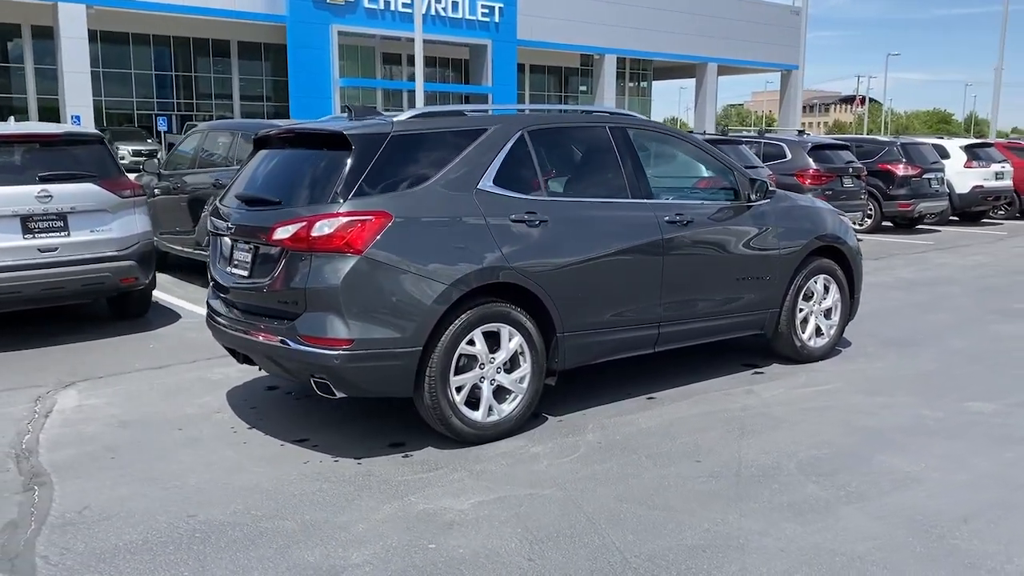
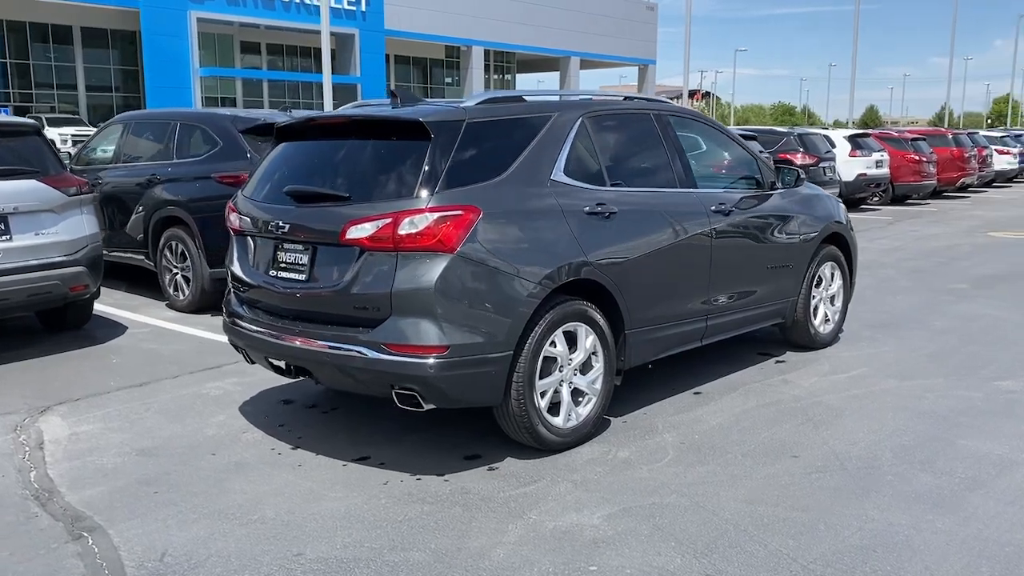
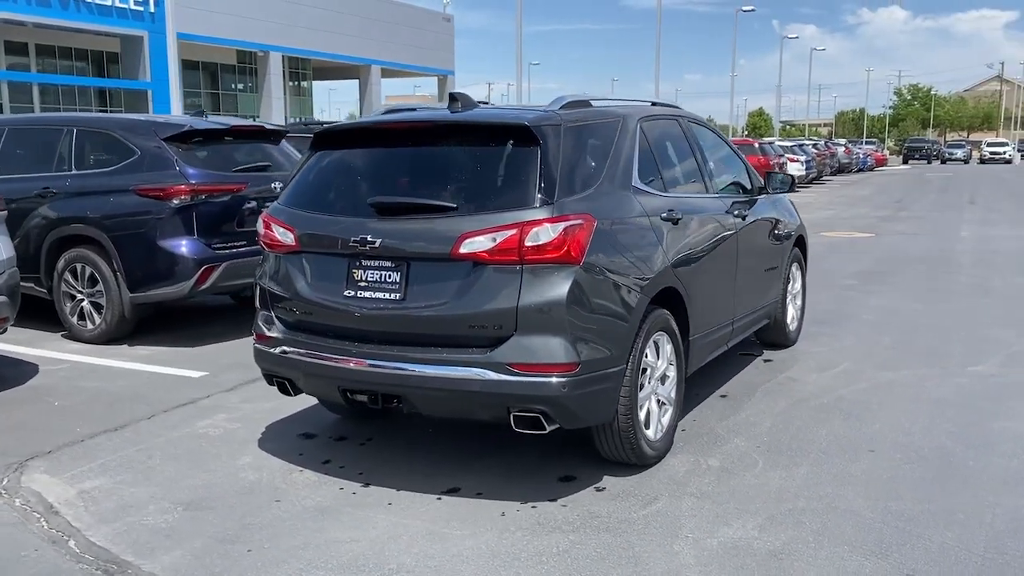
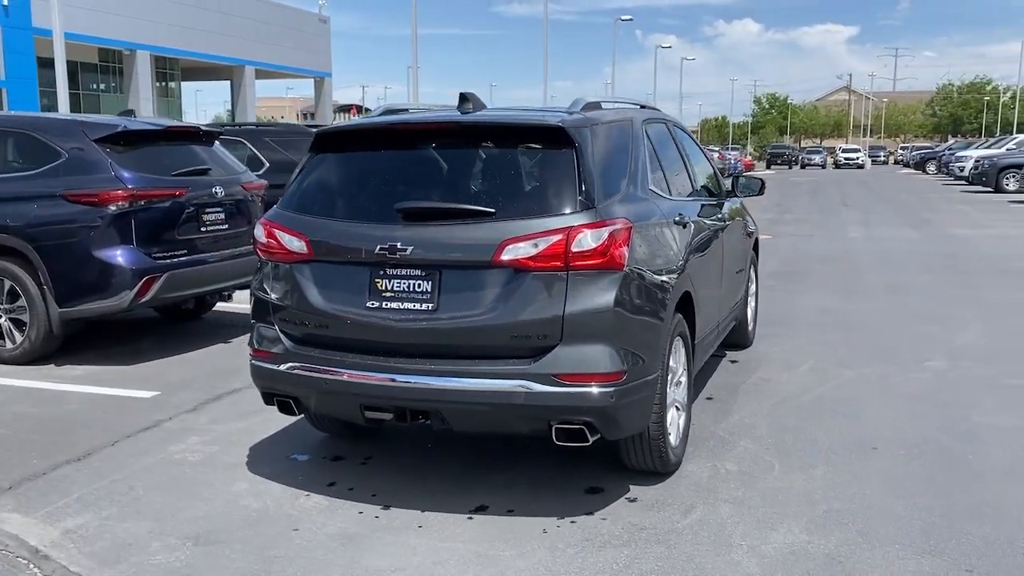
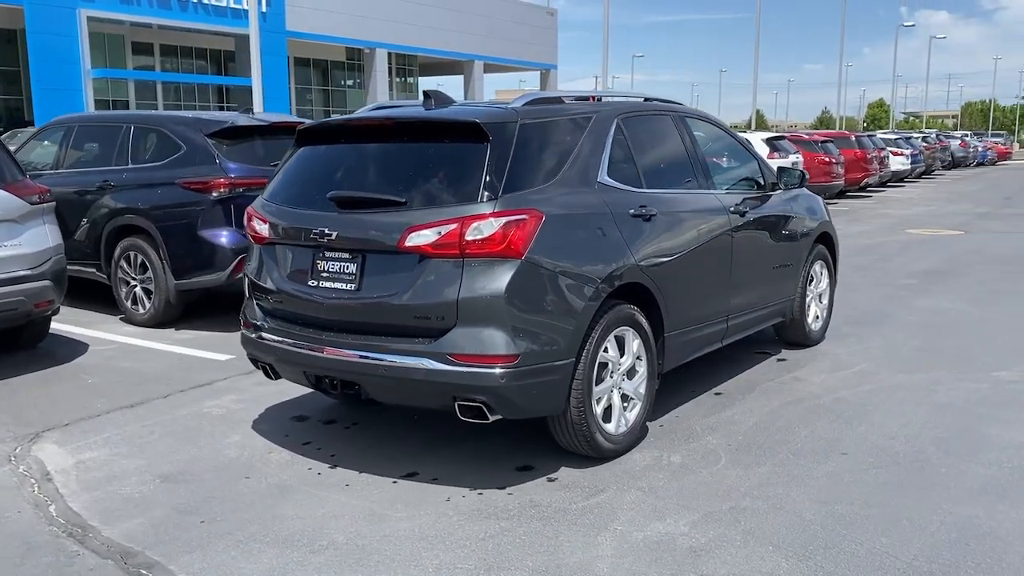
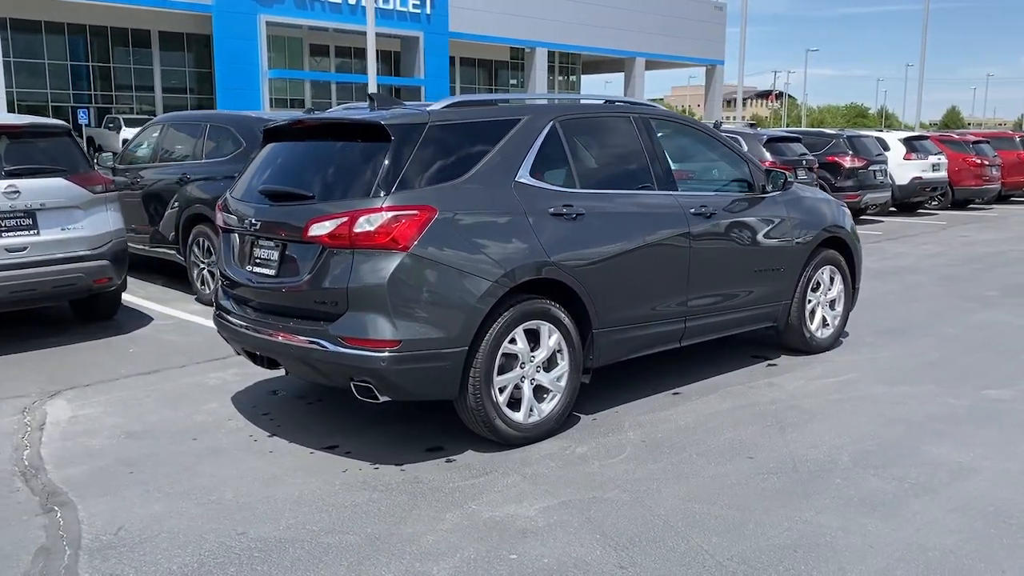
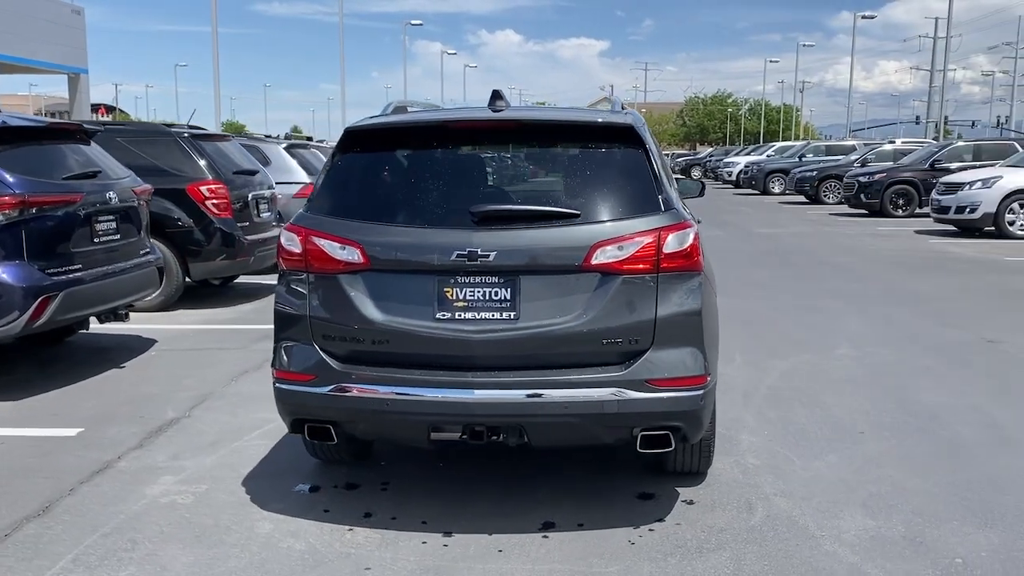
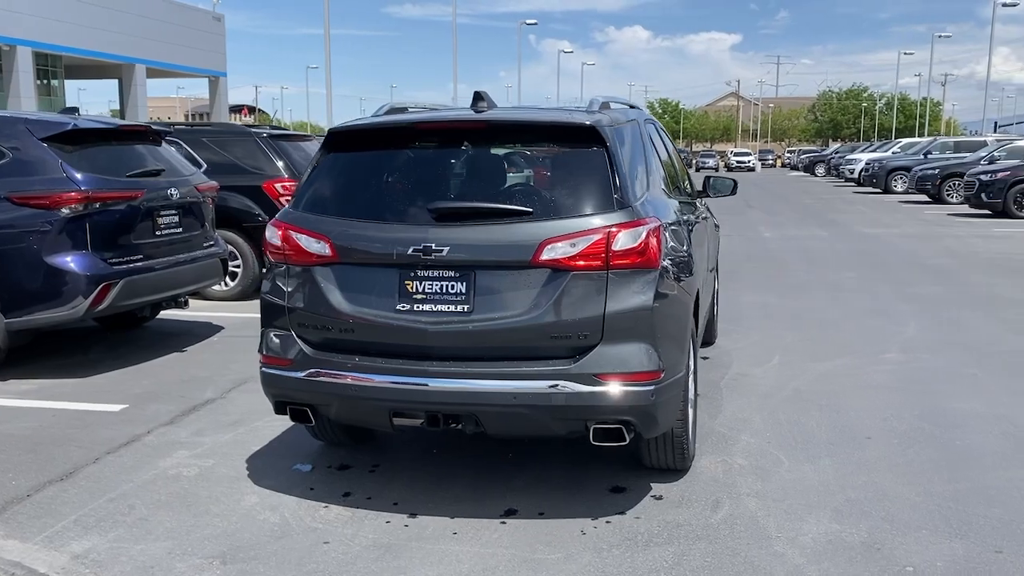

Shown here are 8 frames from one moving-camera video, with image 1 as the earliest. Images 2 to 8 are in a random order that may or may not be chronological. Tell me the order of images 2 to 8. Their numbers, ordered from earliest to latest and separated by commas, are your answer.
6, 2, 5, 3, 4, 8, 7
